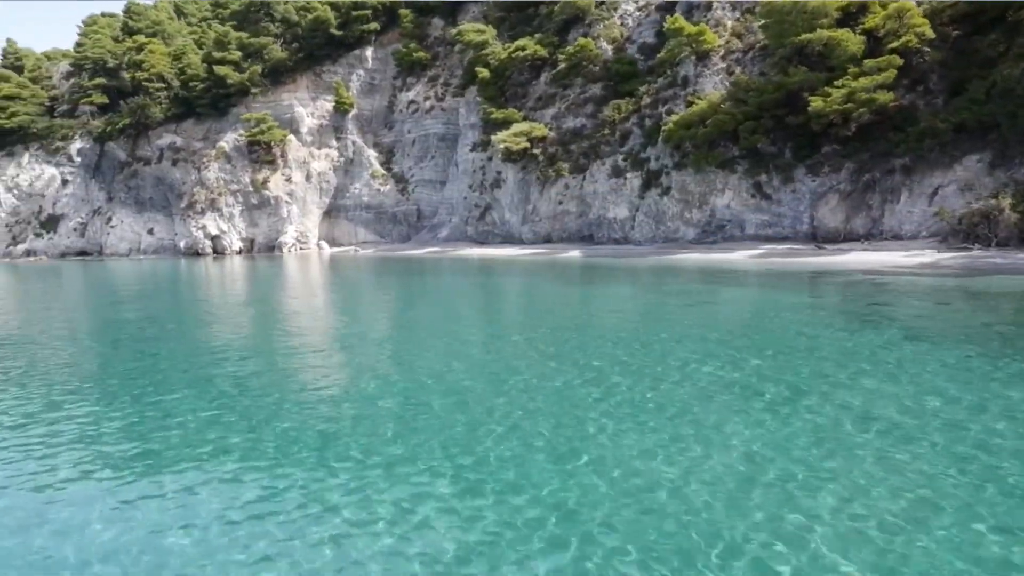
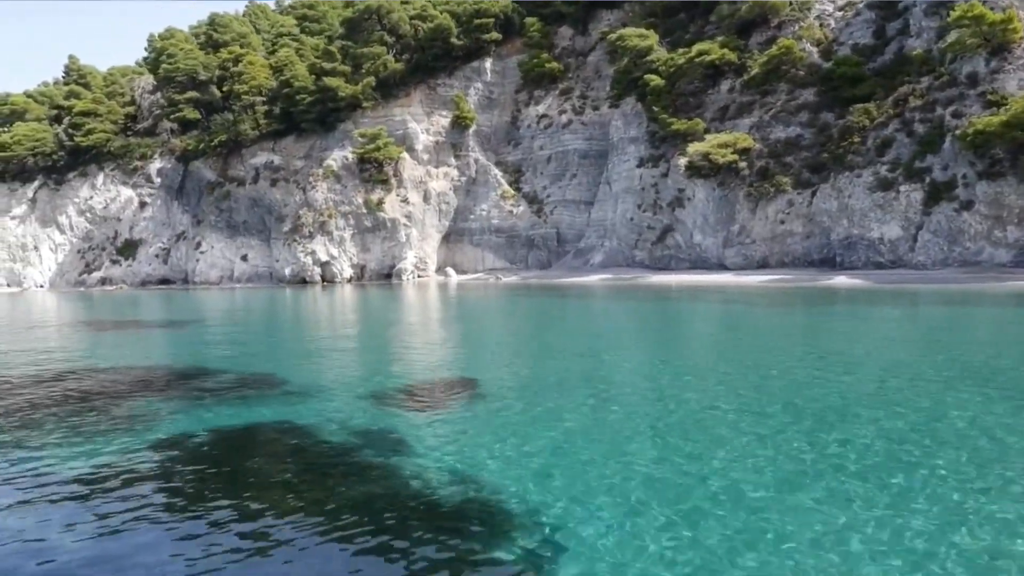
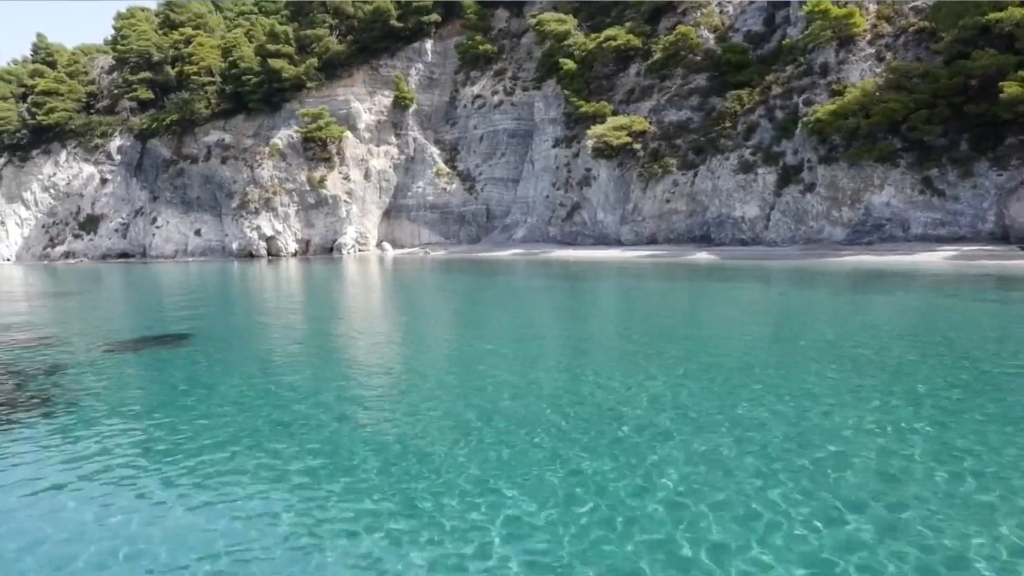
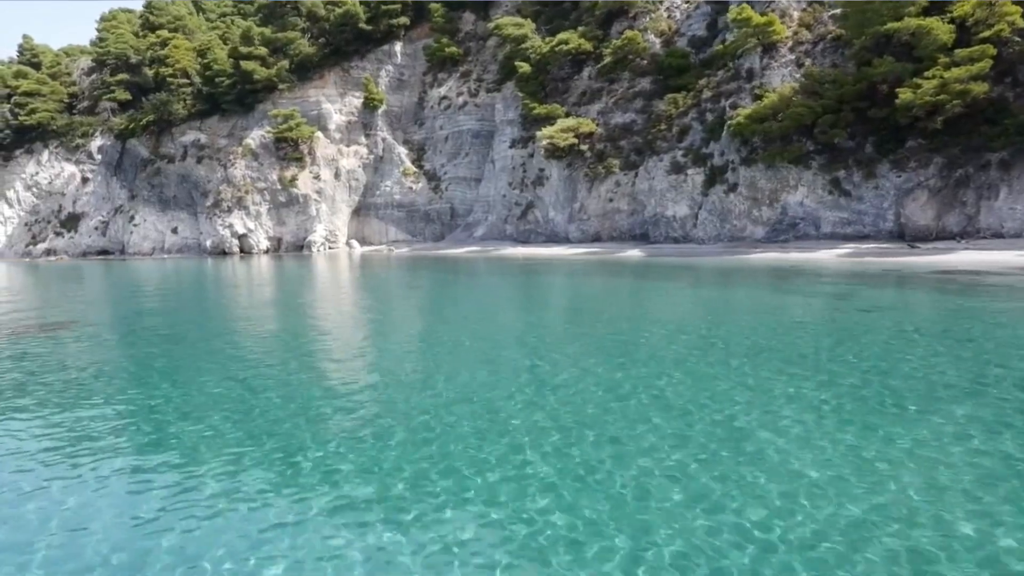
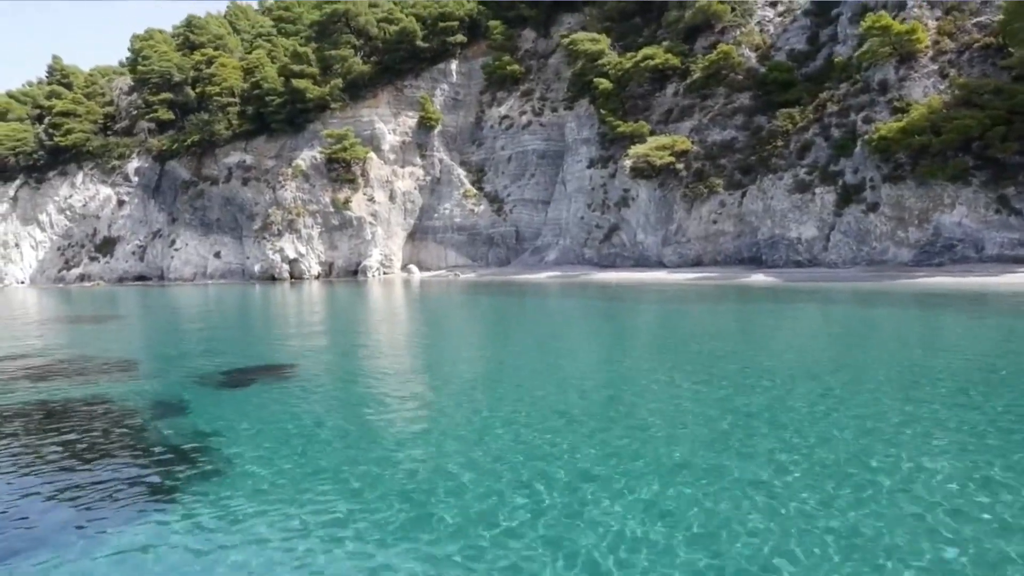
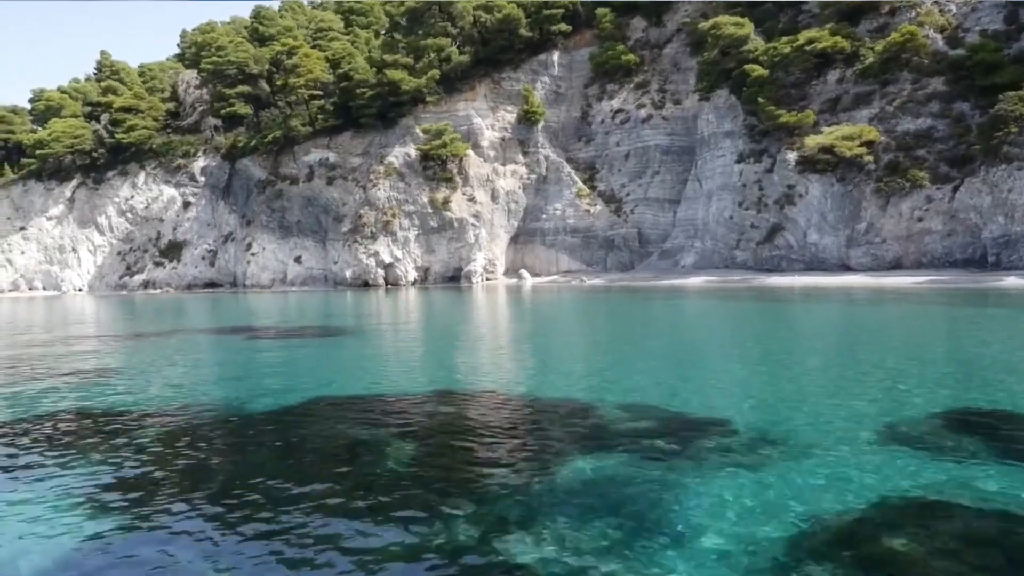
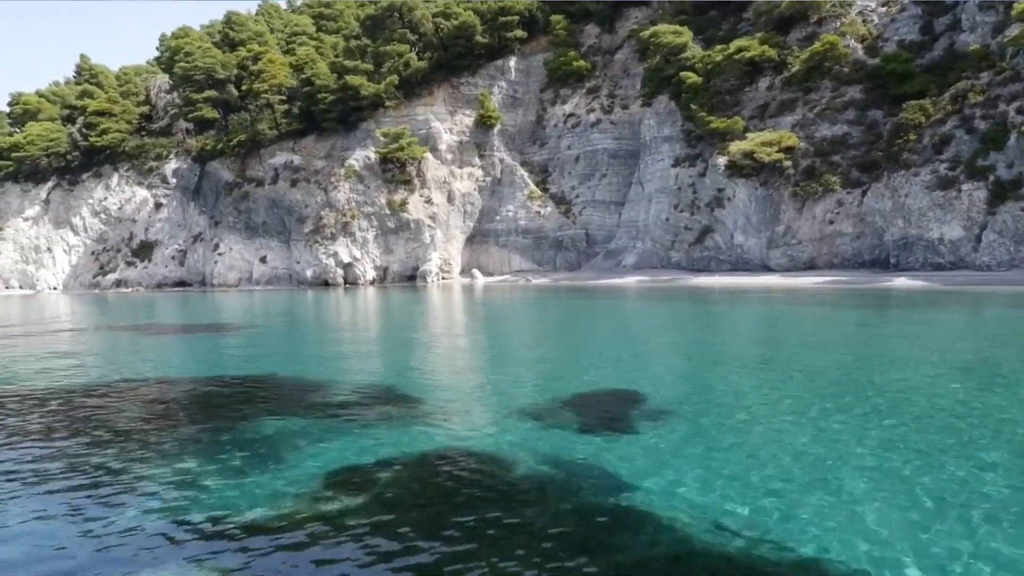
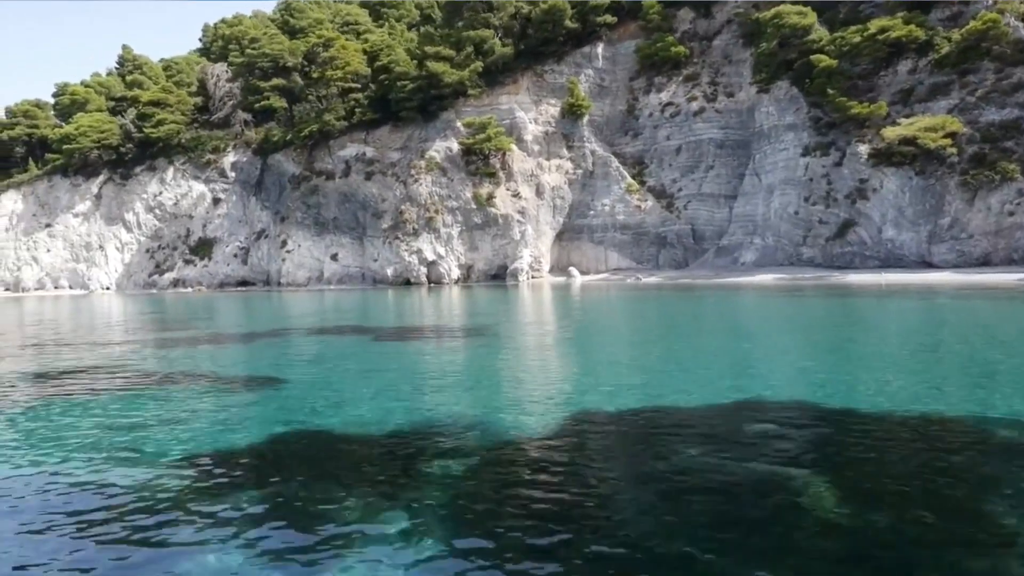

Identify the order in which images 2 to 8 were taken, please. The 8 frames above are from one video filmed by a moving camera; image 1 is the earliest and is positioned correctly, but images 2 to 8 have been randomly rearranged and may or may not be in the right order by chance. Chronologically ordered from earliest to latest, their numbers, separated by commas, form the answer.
4, 3, 5, 2, 7, 6, 8
